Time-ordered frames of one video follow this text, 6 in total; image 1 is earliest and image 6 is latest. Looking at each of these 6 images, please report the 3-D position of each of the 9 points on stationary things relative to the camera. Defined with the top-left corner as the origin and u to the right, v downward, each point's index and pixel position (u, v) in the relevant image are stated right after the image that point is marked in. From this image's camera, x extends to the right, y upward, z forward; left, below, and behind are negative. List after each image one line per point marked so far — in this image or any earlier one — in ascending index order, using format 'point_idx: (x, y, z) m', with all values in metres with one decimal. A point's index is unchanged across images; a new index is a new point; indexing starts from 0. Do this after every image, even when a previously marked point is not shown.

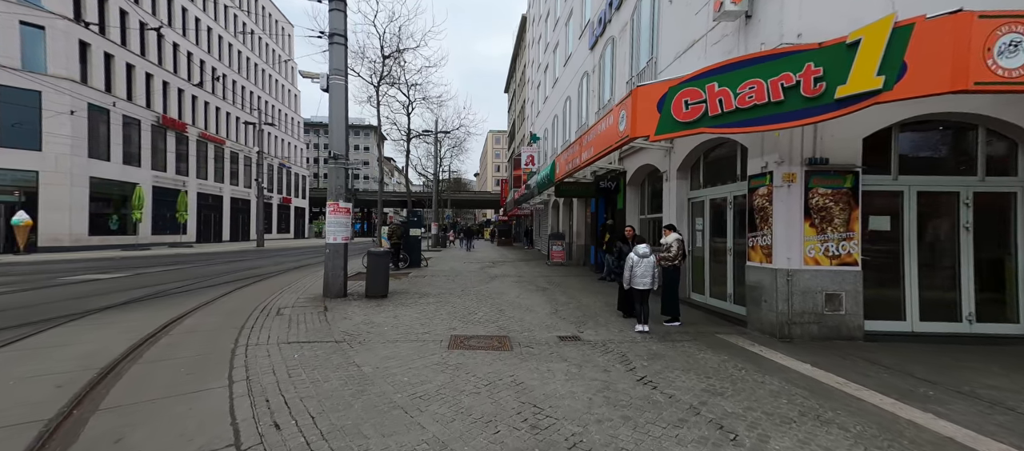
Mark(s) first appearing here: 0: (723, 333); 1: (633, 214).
0: (+3.1, -1.6, +5.9) m
1: (+3.5, +0.3, +11.8) m
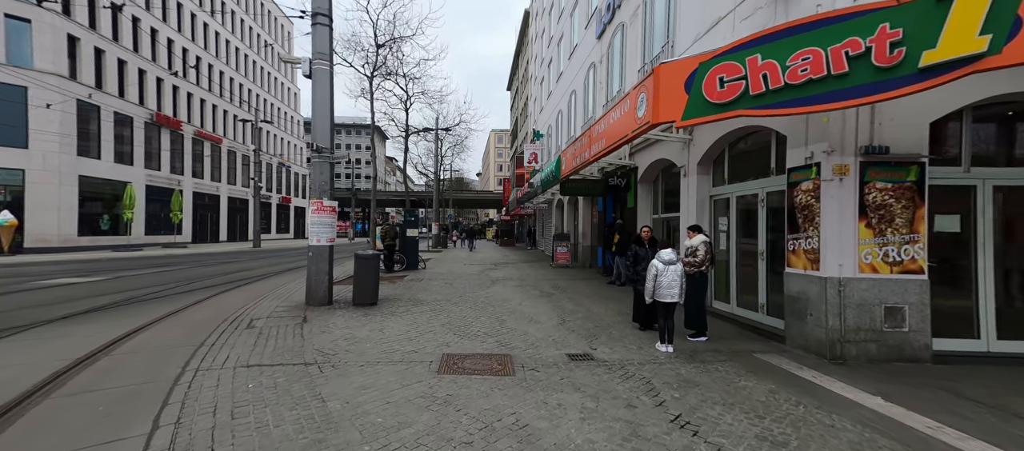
0: (+3.1, -1.6, +5.1) m
1: (+3.6, +0.3, +10.9) m
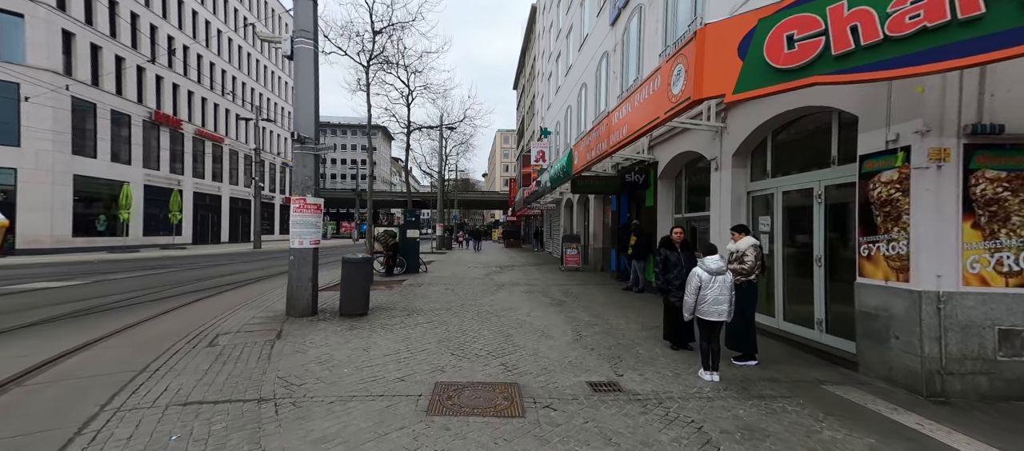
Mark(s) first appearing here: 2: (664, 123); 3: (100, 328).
0: (+3.2, -1.6, +4.0) m
1: (+3.8, +0.3, +9.9) m
2: (+2.1, +1.4, +5.4) m
3: (-6.1, -1.5, +5.9) m
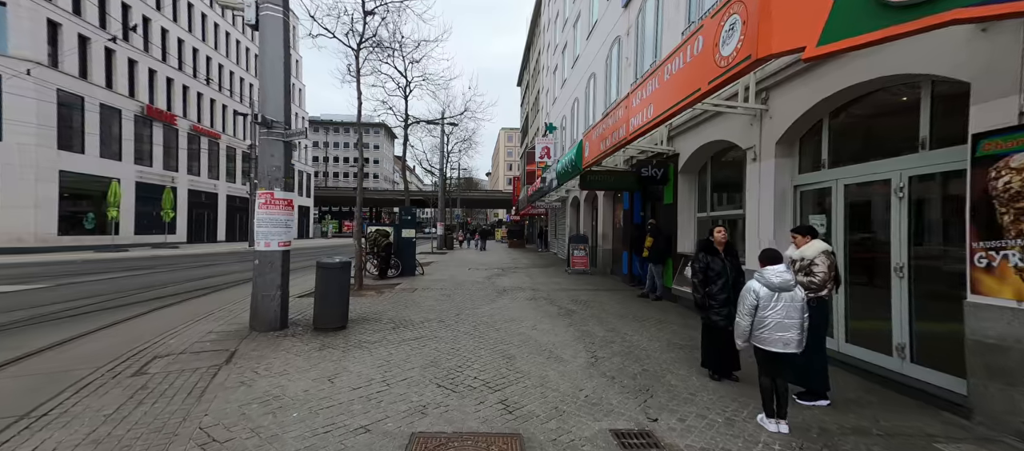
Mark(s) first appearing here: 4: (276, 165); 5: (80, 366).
0: (+3.2, -1.6, +3.0) m
1: (+3.8, +0.3, +8.8) m
2: (+2.1, +1.4, +4.4) m
3: (-6.0, -1.5, +5.0) m
4: (-3.5, +0.9, +6.0) m
5: (-4.5, -1.5, +4.2) m
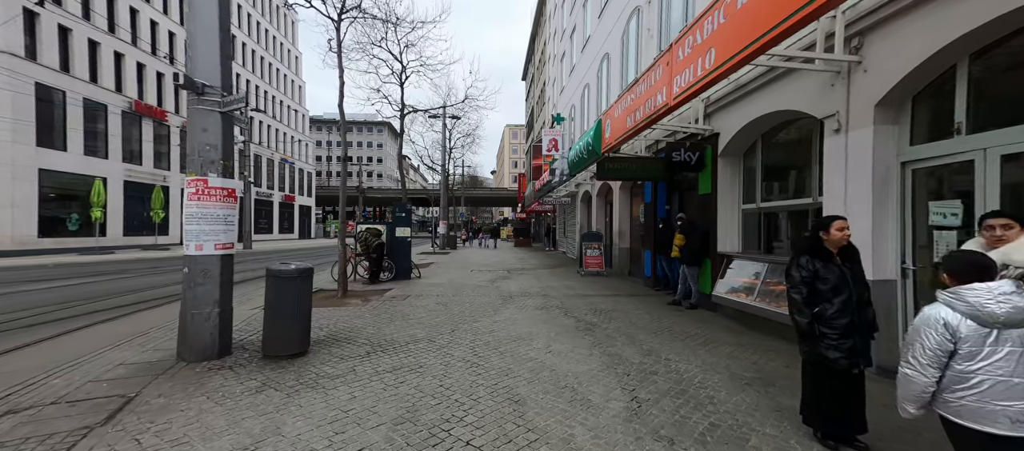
0: (+3.3, -1.5, +1.5) m
1: (+4.0, +0.4, +7.3) m
2: (+2.2, +1.5, +2.9) m
3: (-6.0, -1.5, +3.6) m
4: (-3.4, +0.9, +4.6) m
5: (-4.4, -1.4, +2.8) m
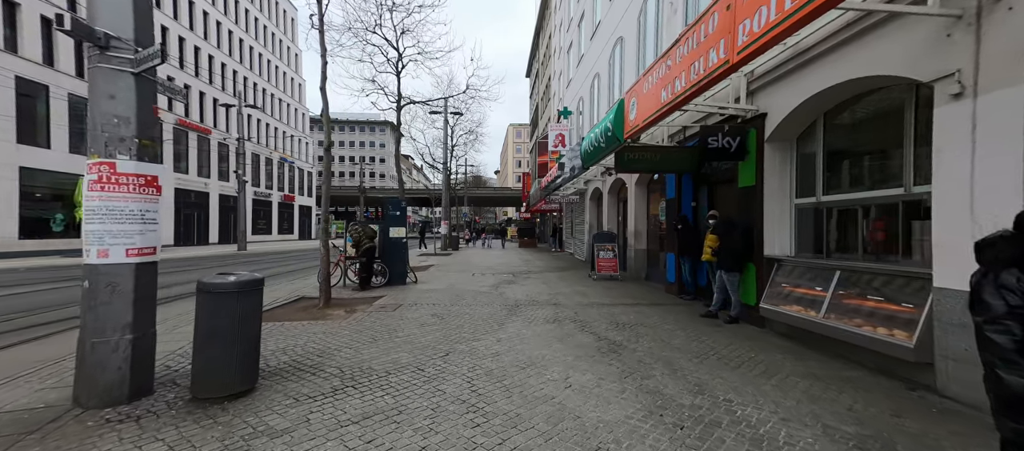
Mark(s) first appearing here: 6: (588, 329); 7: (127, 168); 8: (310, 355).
0: (+3.3, -1.5, +0.3) m
1: (+4.1, +0.5, +6.1) m
2: (+2.2, +1.5, +1.7) m
3: (-5.9, -1.5, +2.5) m
4: (-3.3, +0.9, +3.4) m
5: (-4.3, -1.4, +1.7) m
6: (+1.2, -1.6, +6.2) m
7: (-3.2, +0.5, +3.4) m
8: (-2.4, -1.5, +4.8) m
